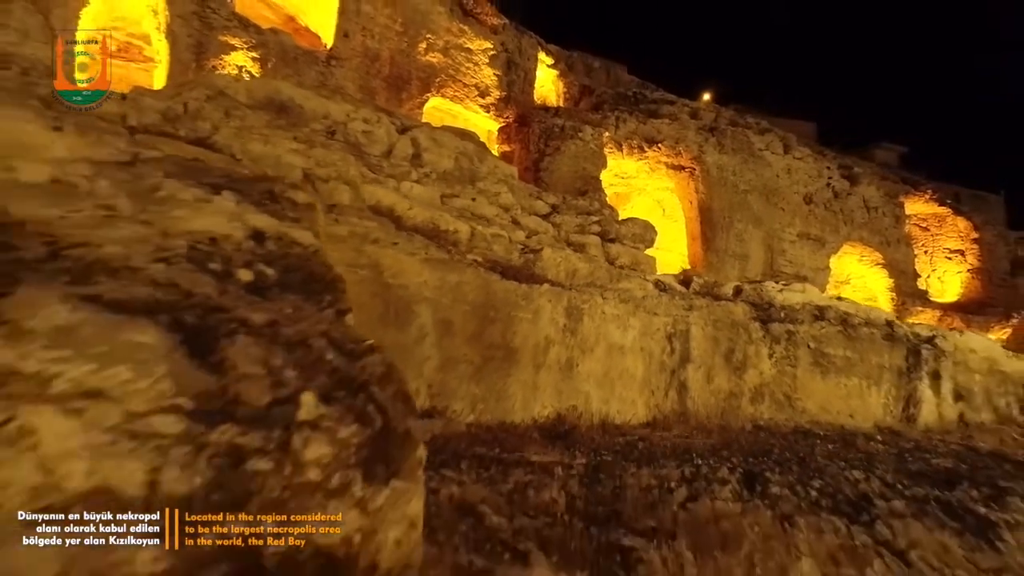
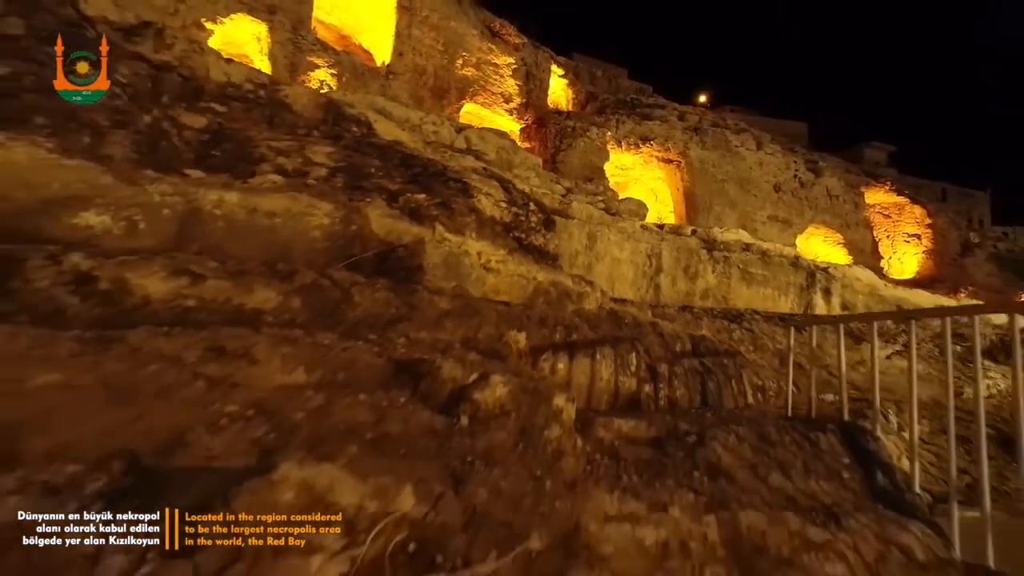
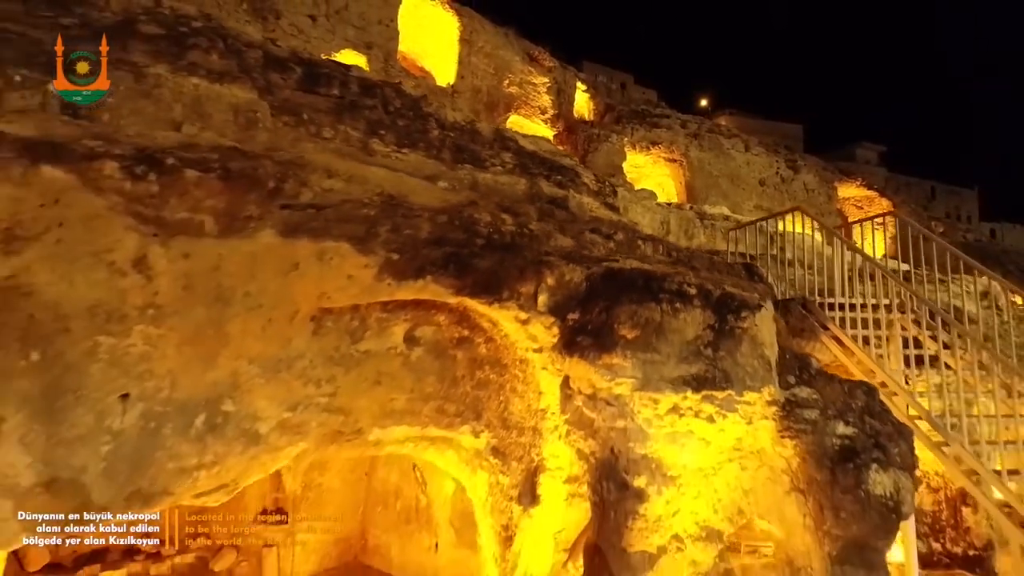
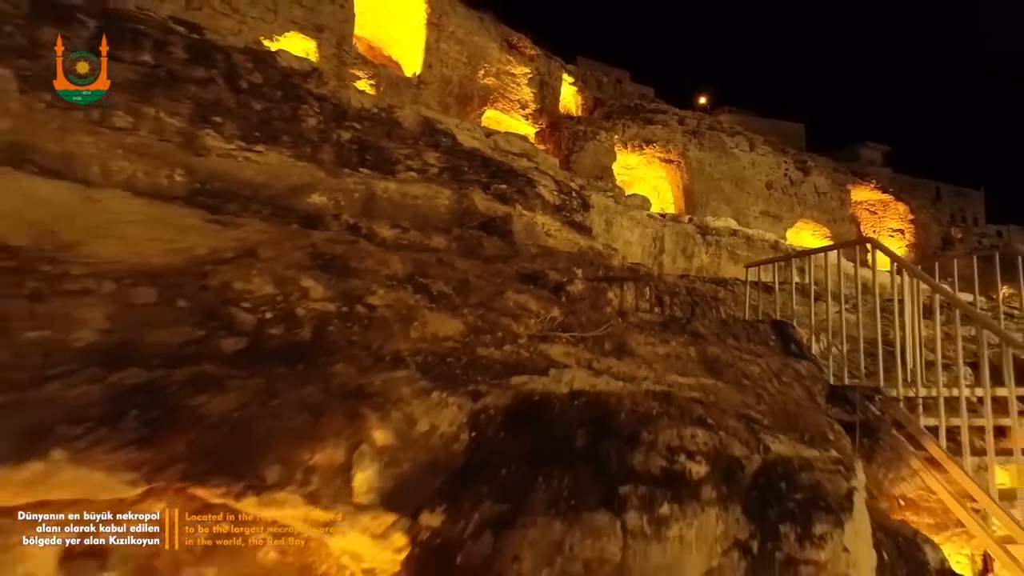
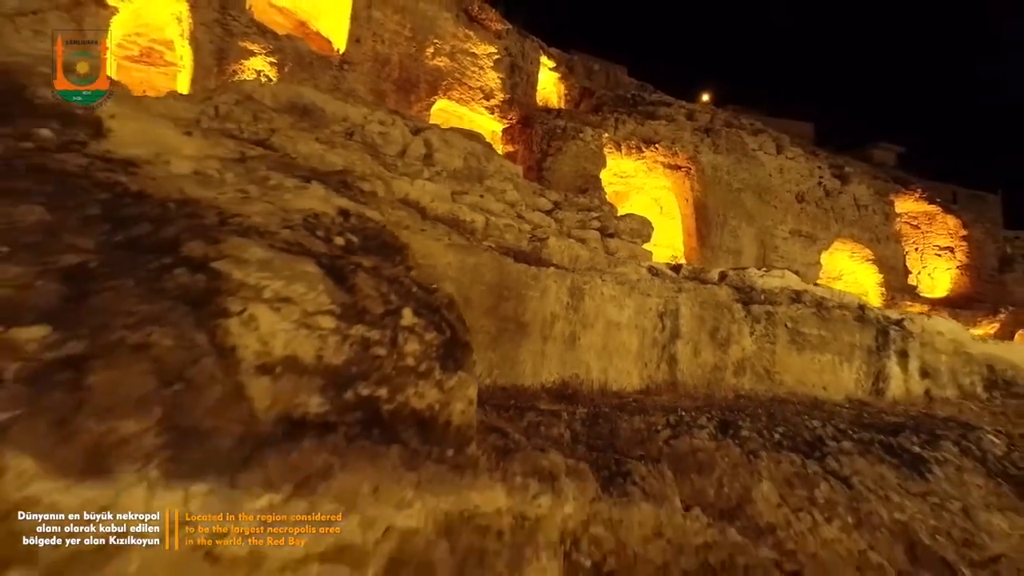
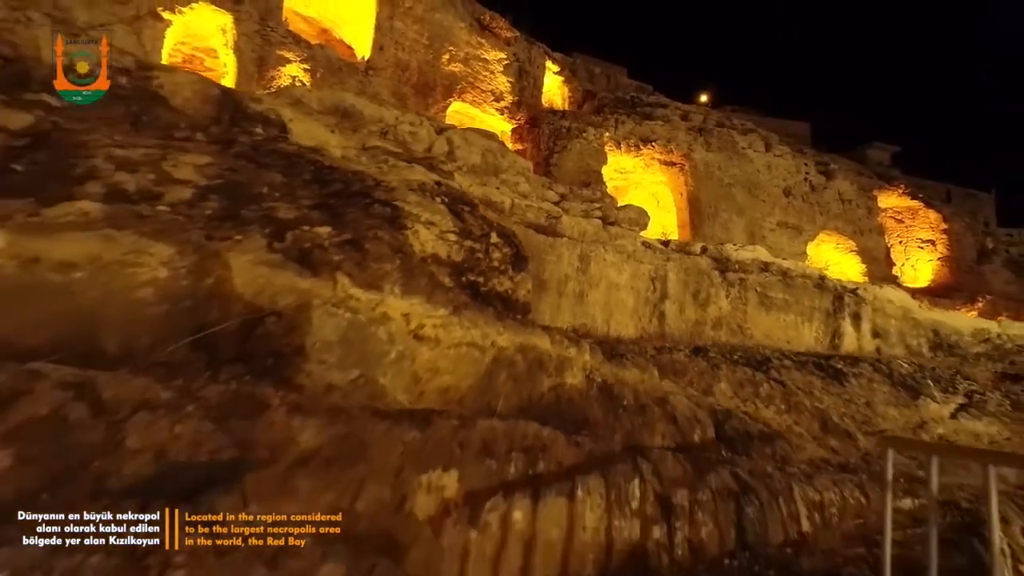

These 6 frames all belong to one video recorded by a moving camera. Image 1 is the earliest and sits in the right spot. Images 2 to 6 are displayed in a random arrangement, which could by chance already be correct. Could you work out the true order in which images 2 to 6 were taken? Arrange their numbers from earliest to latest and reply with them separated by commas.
5, 6, 2, 4, 3
